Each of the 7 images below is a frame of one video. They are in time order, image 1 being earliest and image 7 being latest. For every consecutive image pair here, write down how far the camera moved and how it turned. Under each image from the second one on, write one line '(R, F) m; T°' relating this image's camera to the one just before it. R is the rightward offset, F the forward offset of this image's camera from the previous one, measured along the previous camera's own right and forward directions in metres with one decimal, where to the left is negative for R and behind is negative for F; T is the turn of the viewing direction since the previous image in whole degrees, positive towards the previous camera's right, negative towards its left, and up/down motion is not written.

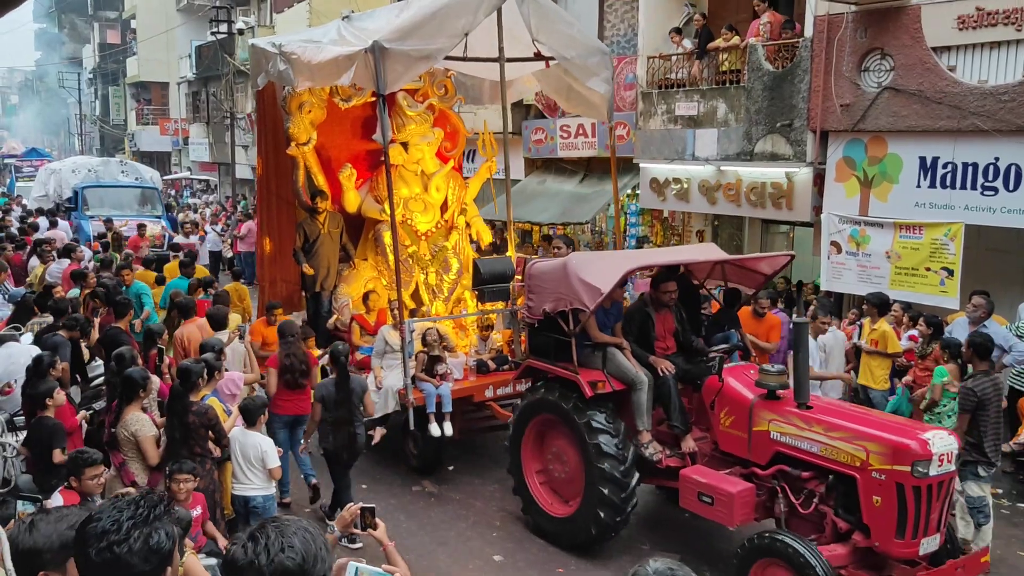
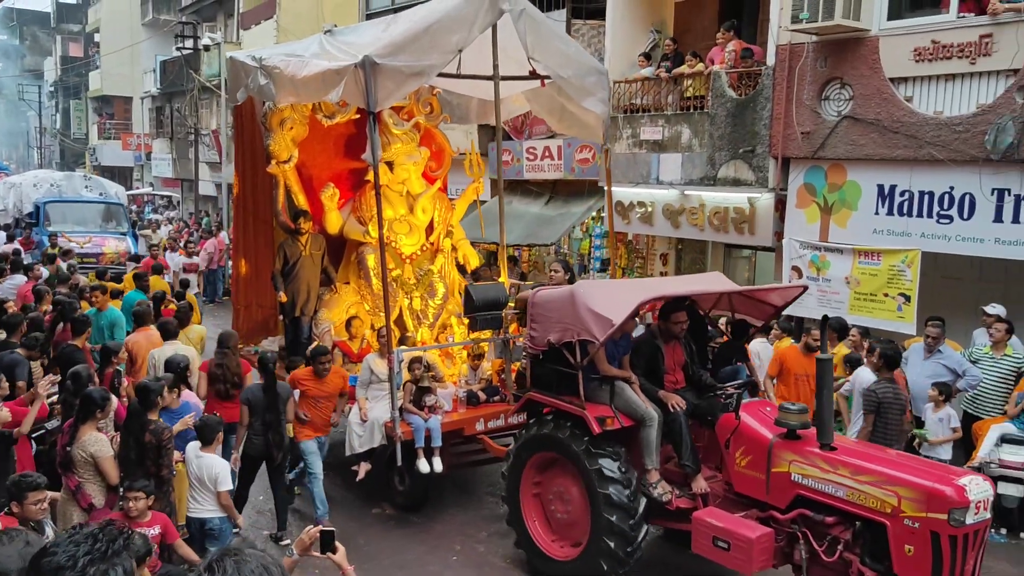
(-0.2, +0.4) m; +2°
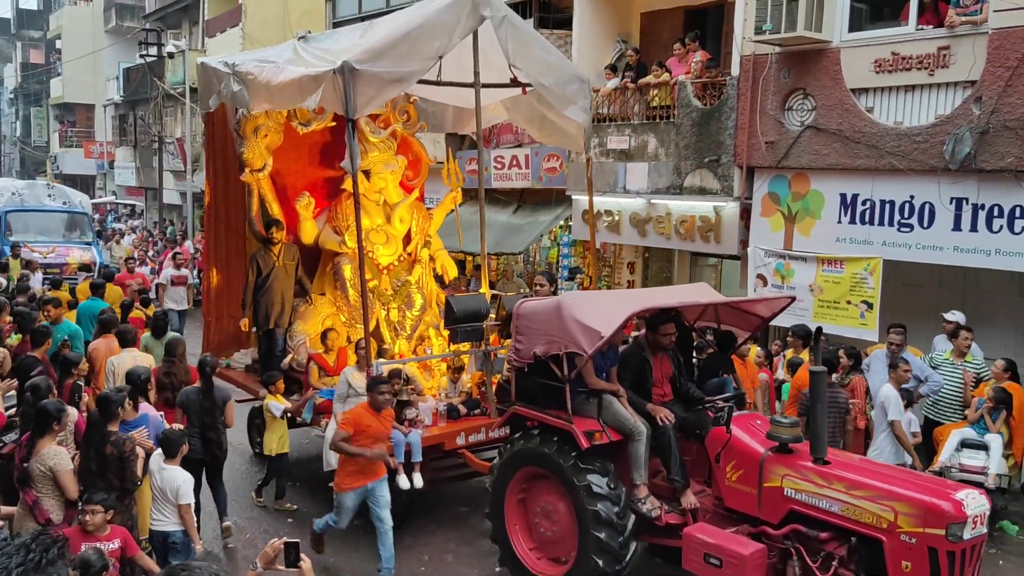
(-0.1, +0.1) m; +2°
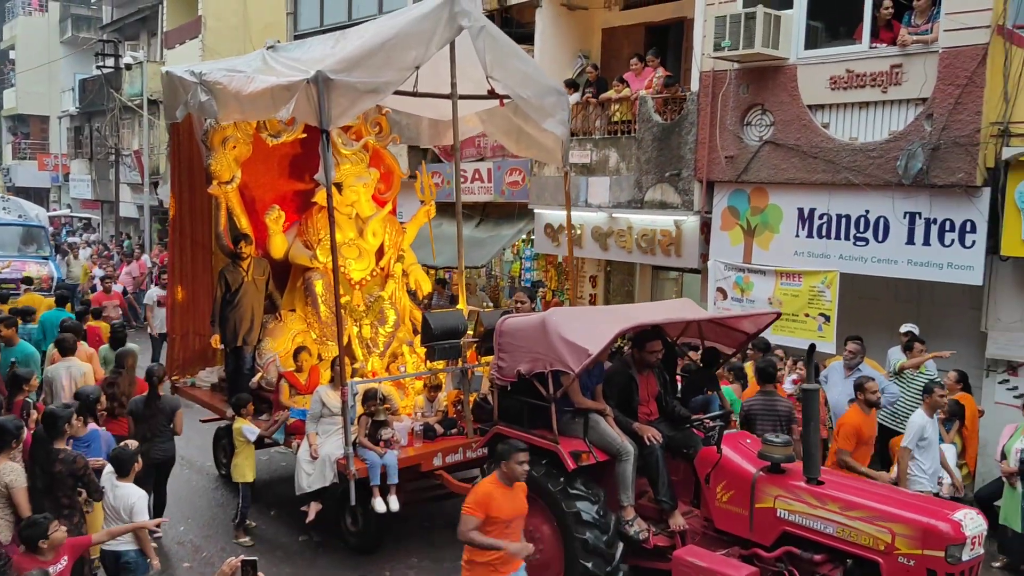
(-0.1, +0.2) m; +2°
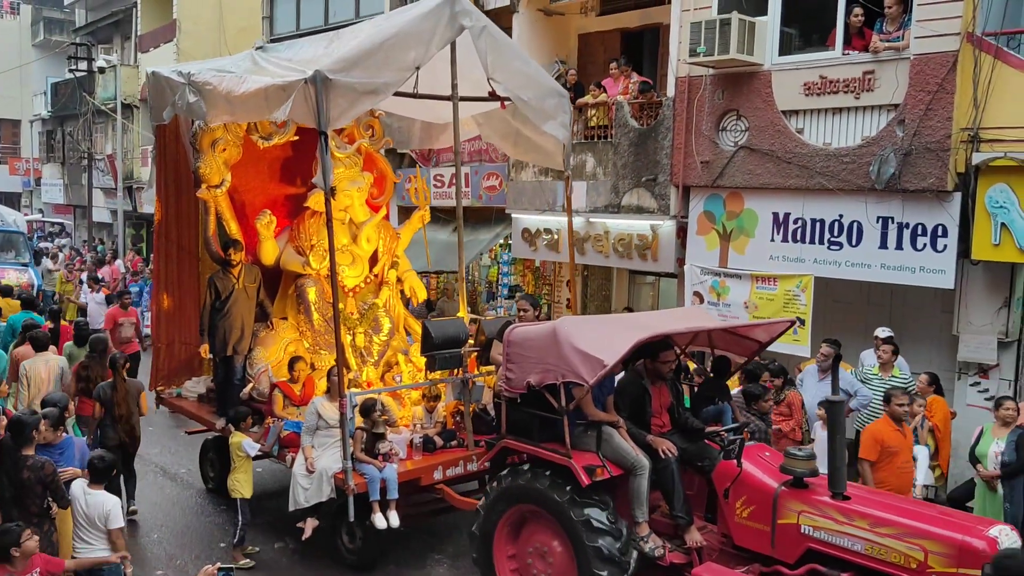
(-0.2, +0.2) m; +1°
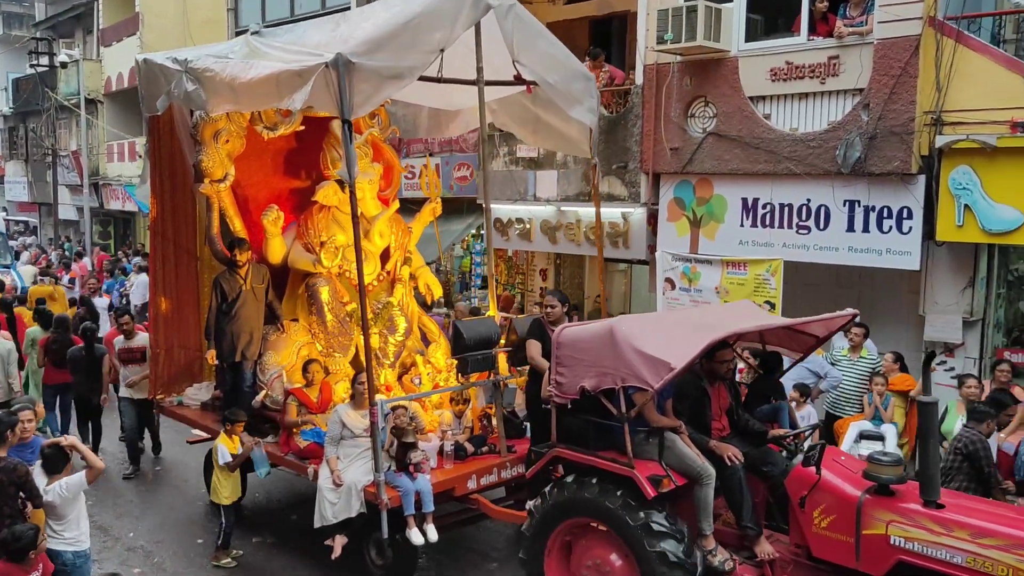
(-0.4, +0.4) m; +2°
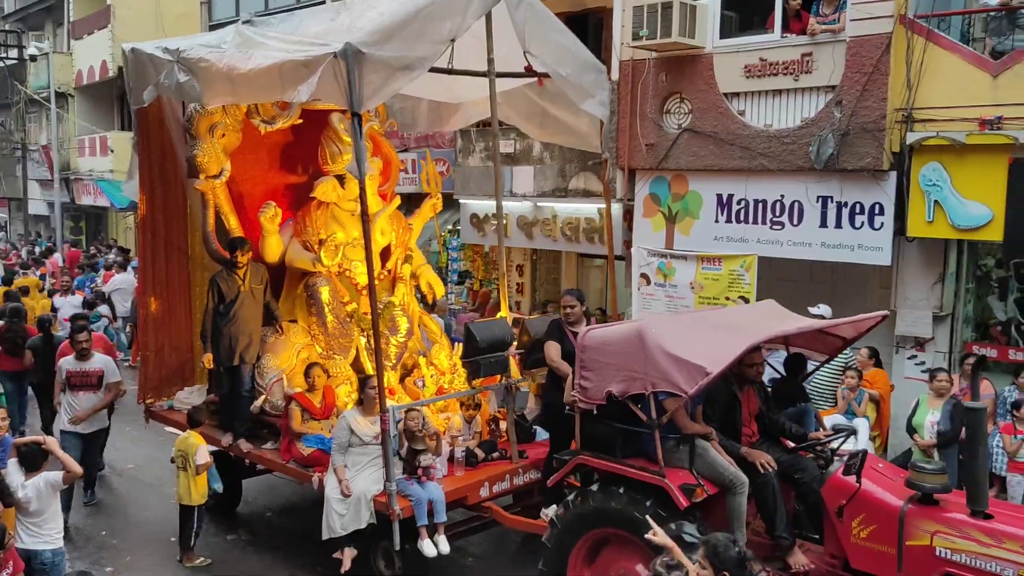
(-0.3, +0.2) m; +1°
